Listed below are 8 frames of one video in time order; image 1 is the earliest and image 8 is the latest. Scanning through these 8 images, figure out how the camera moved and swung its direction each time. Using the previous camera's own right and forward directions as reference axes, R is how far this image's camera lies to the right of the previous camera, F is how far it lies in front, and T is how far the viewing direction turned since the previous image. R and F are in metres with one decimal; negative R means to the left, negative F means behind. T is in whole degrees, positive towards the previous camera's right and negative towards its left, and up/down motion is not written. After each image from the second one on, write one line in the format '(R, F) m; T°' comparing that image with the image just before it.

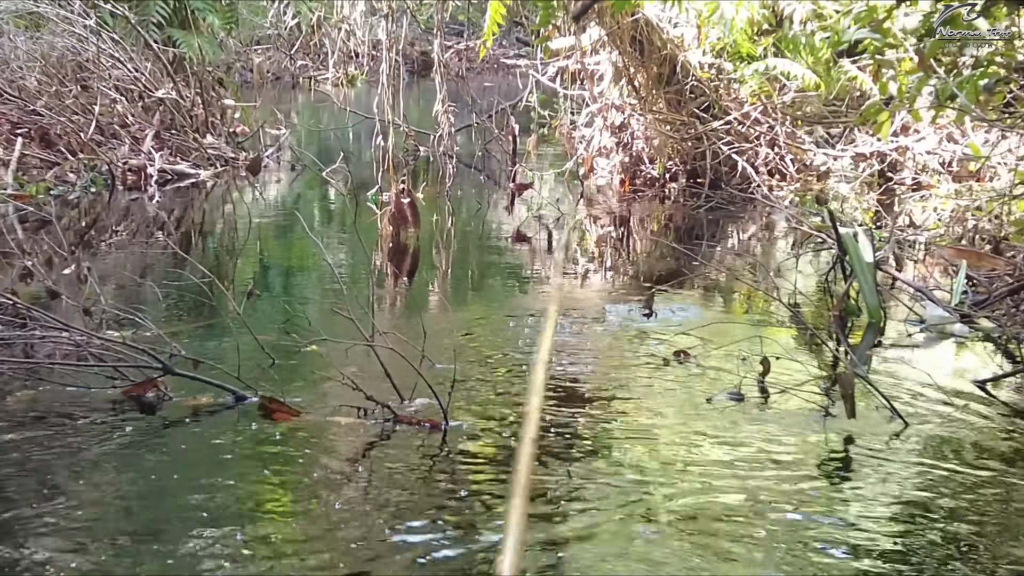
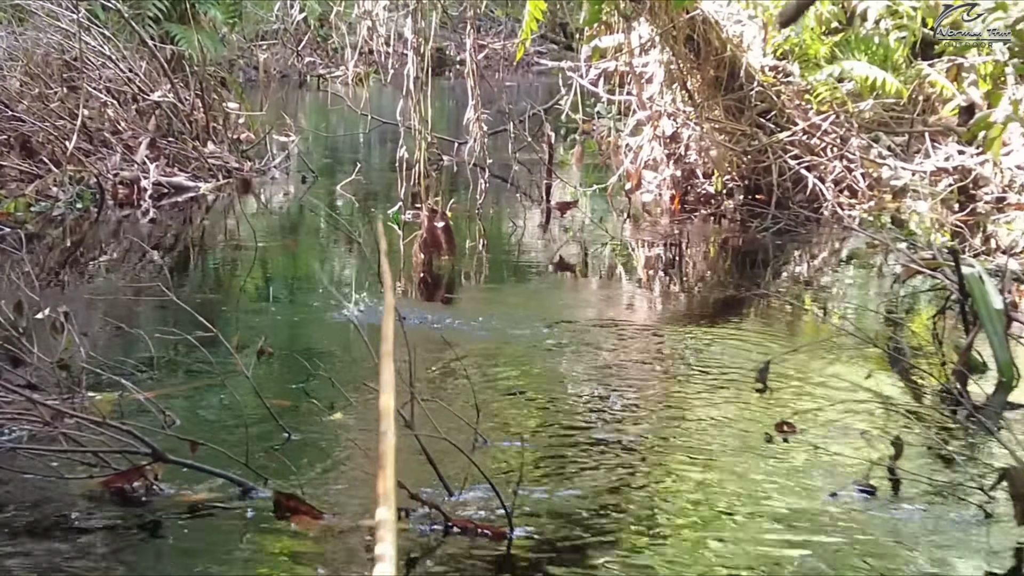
(-0.1, +0.7) m; 0°
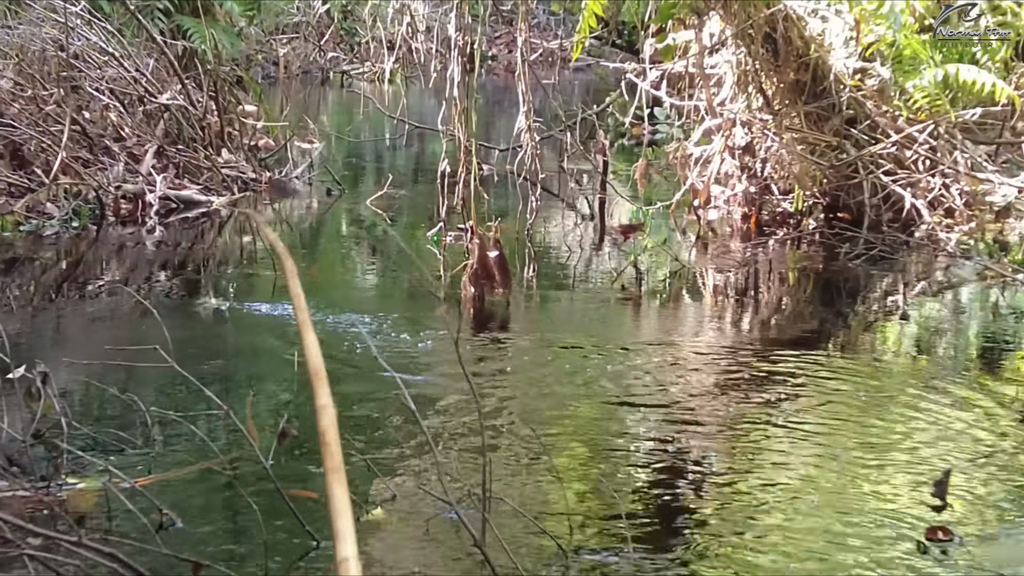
(-0.1, +0.7) m; -1°
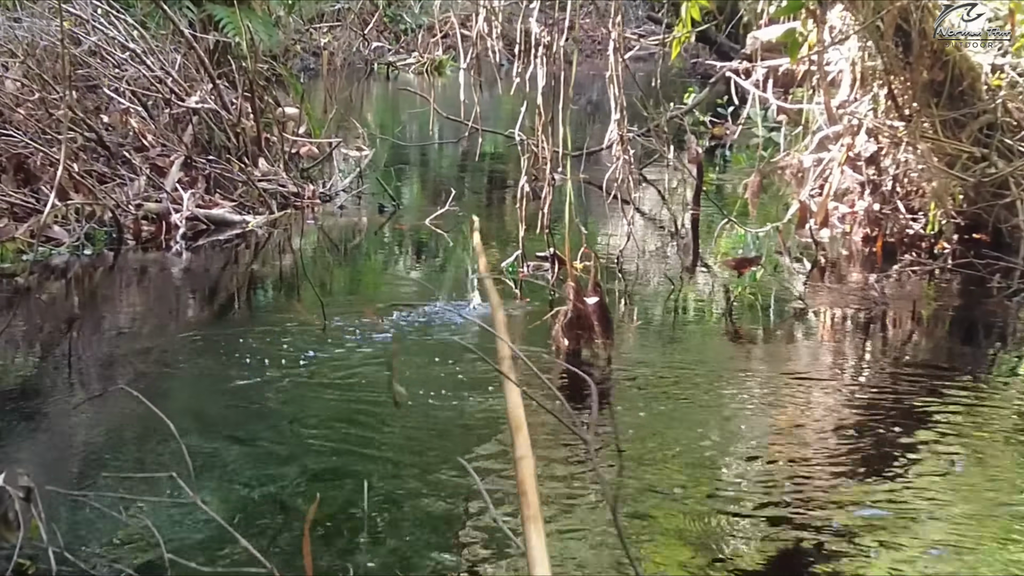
(-0.1, +0.7) m; -1°
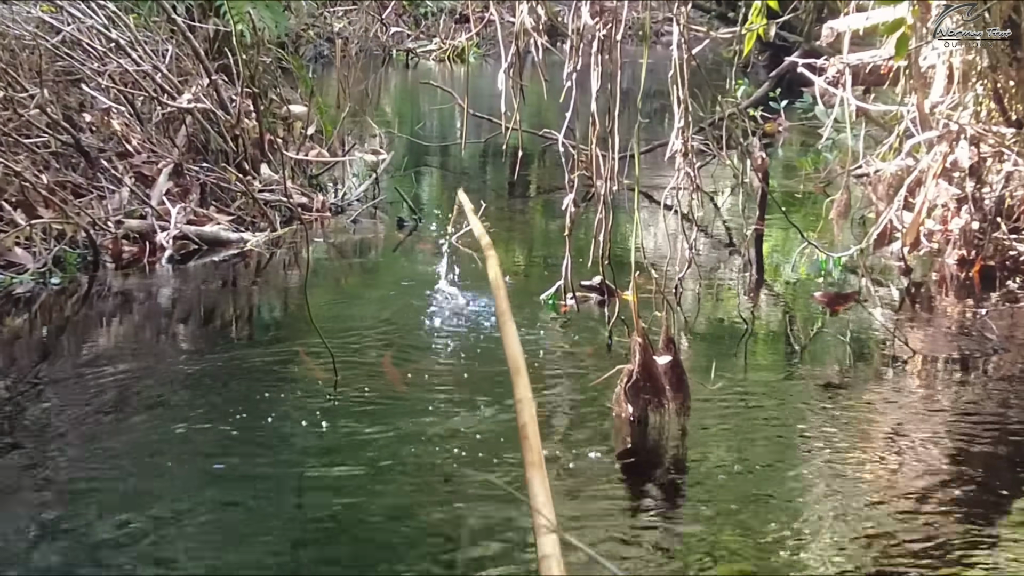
(-0.1, +0.6) m; -1°
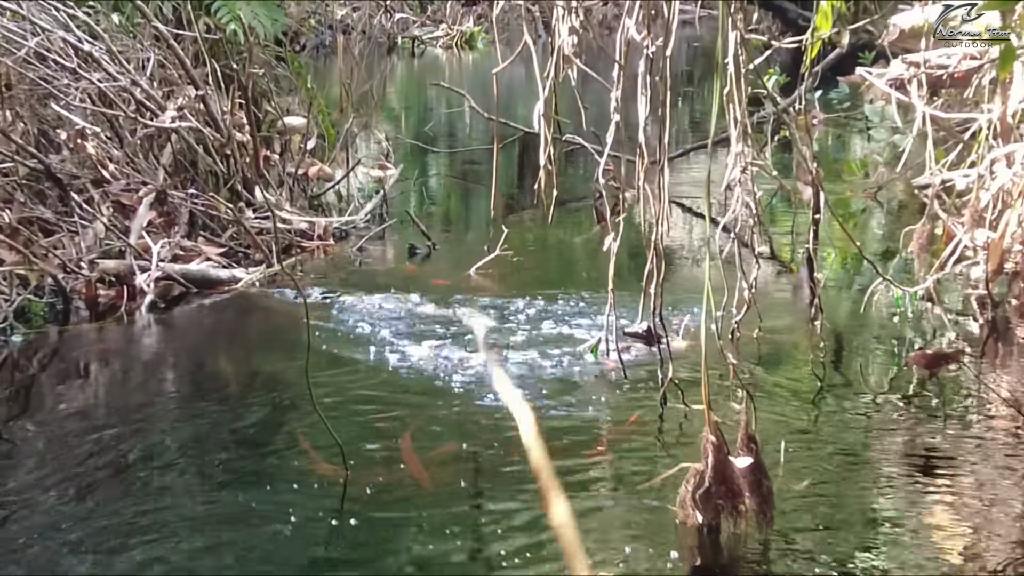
(0.0, +0.5) m; 0°
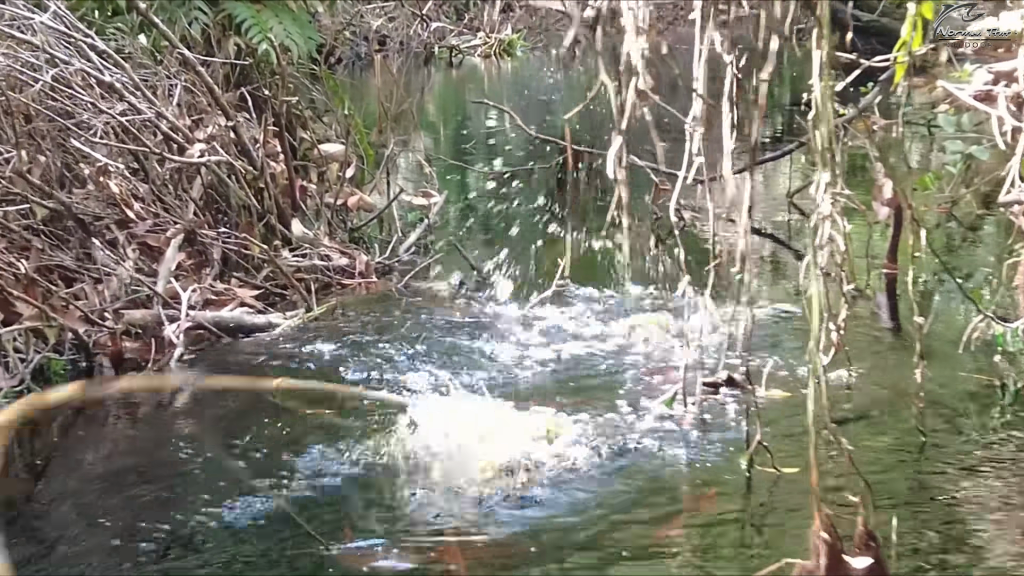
(0.0, +0.3) m; -1°
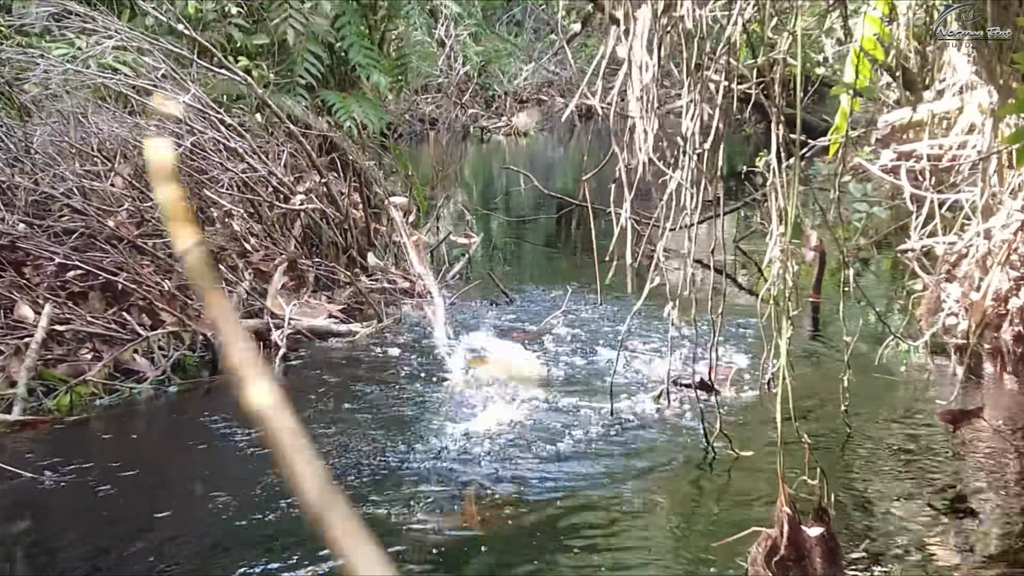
(+0.2, -1.1) m; -3°
